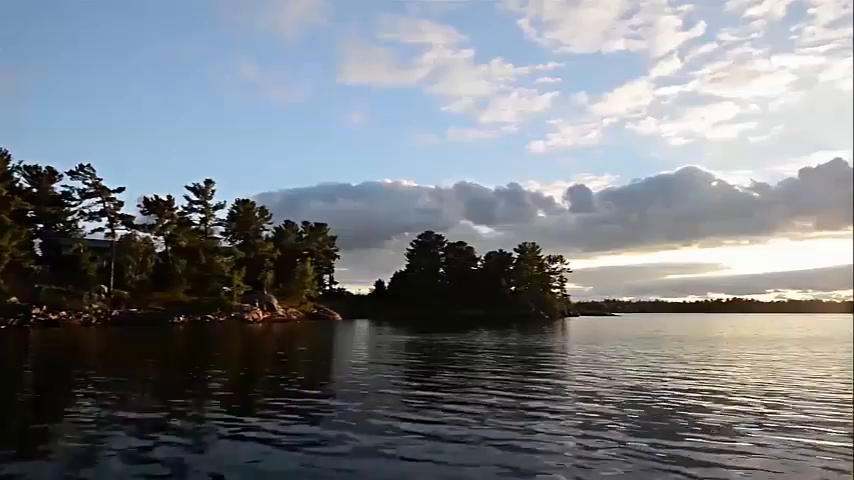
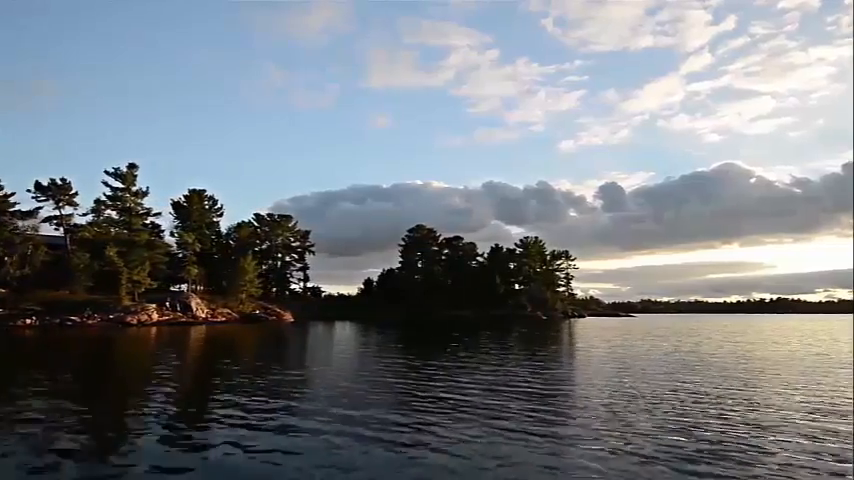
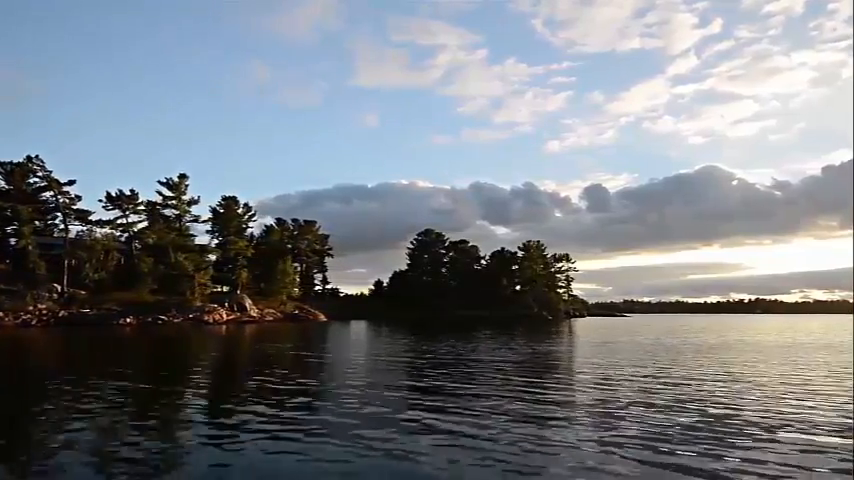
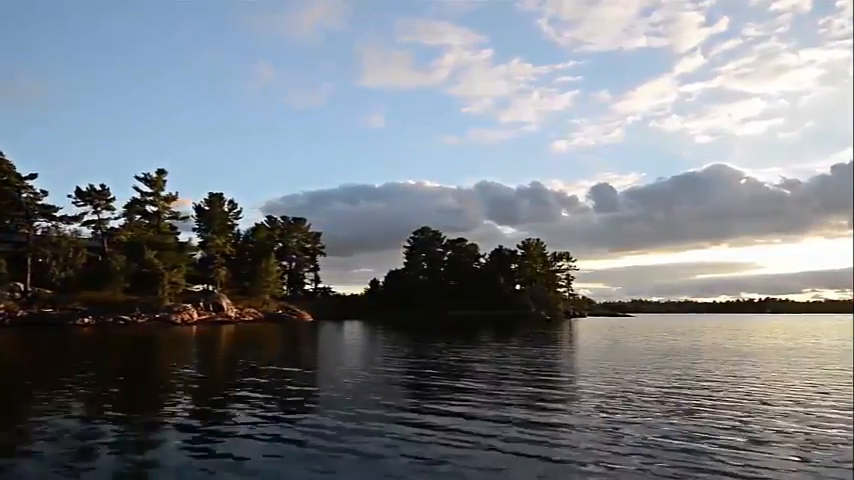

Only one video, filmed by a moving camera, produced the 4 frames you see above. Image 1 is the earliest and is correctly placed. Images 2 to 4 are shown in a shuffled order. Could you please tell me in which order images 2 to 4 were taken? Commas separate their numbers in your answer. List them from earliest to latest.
3, 4, 2
